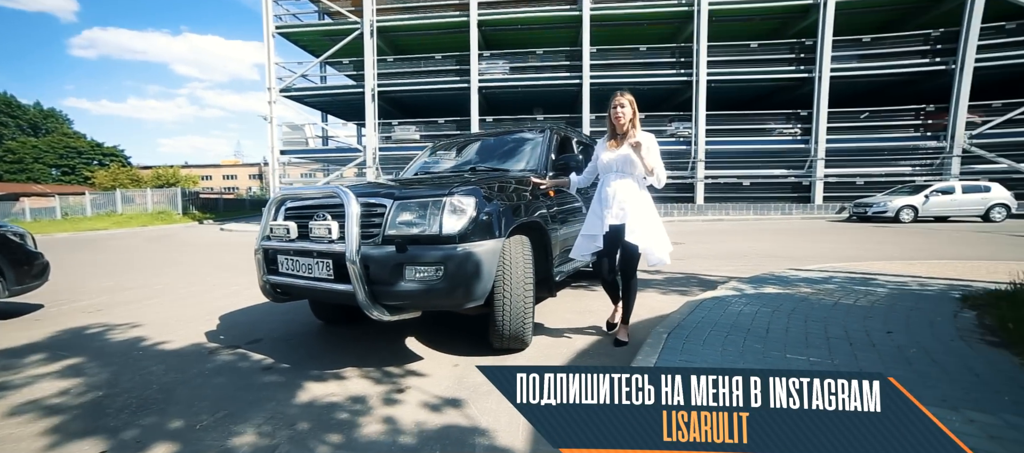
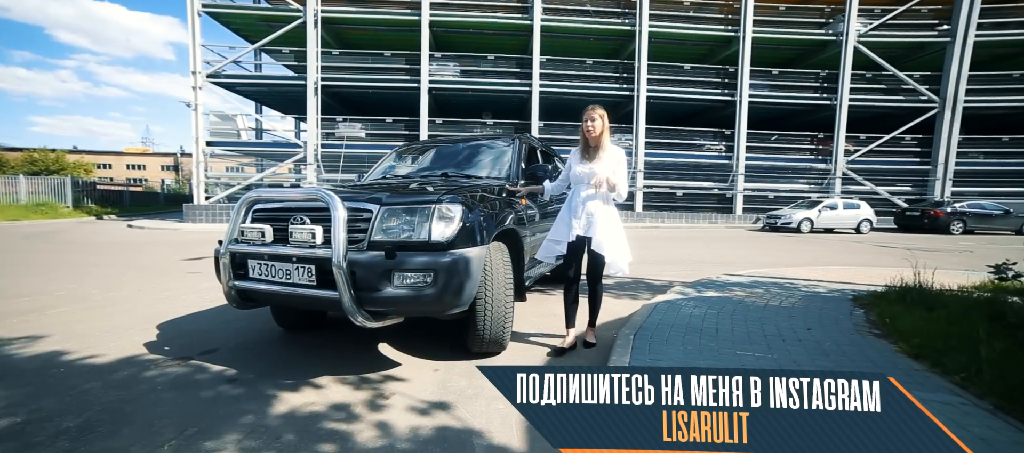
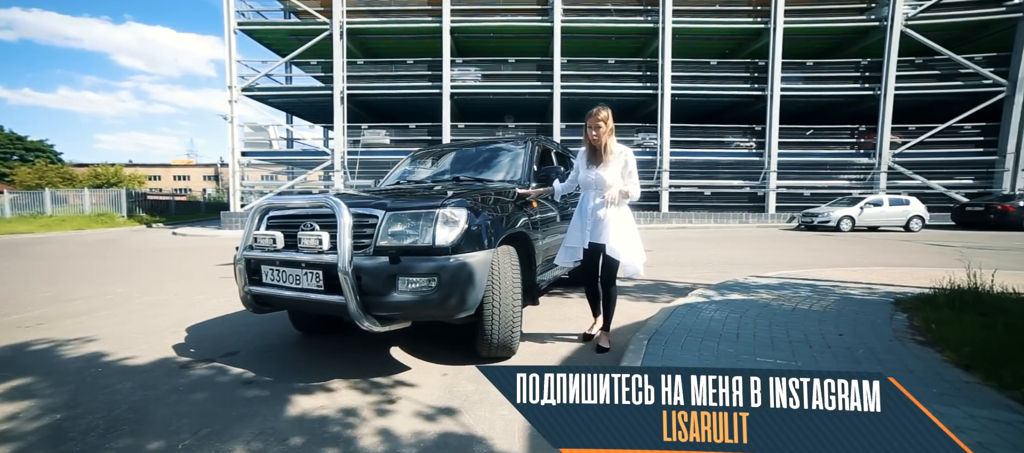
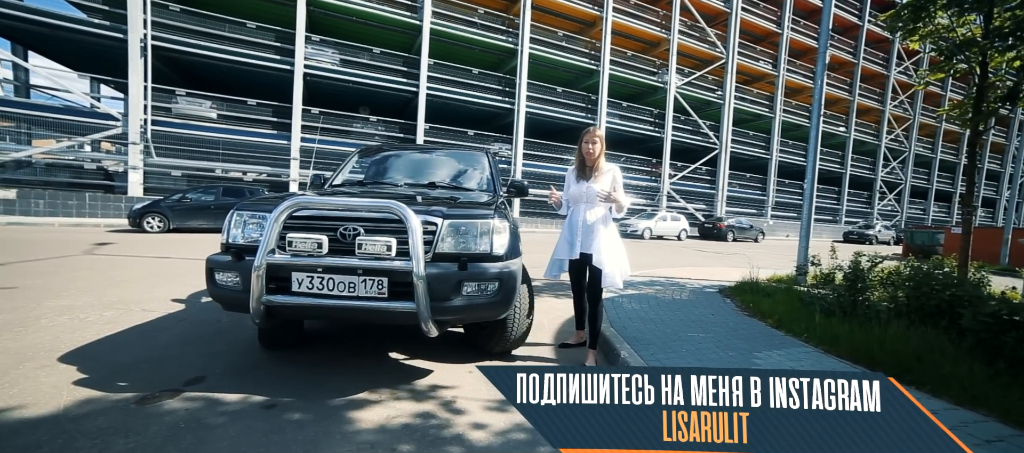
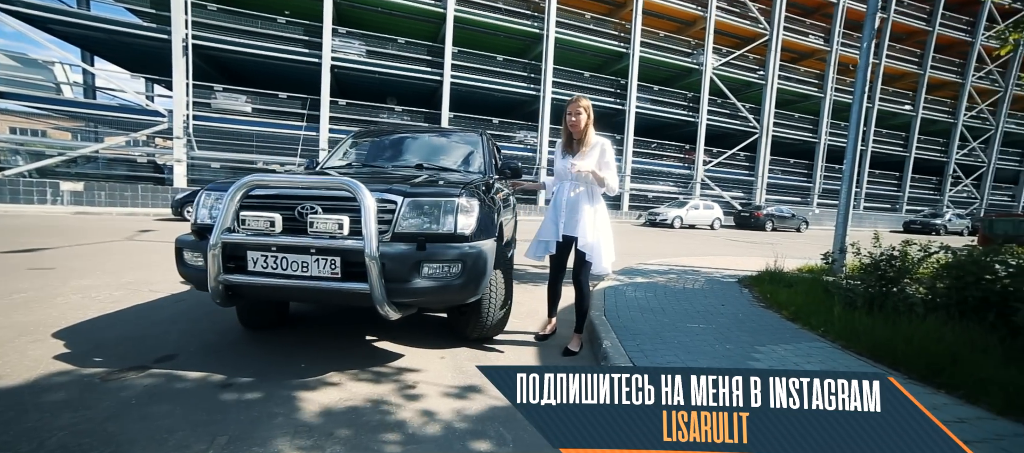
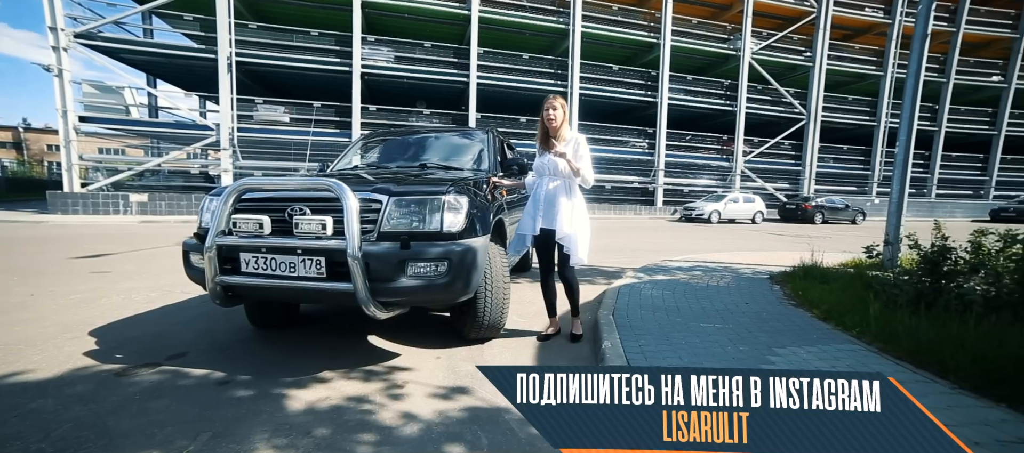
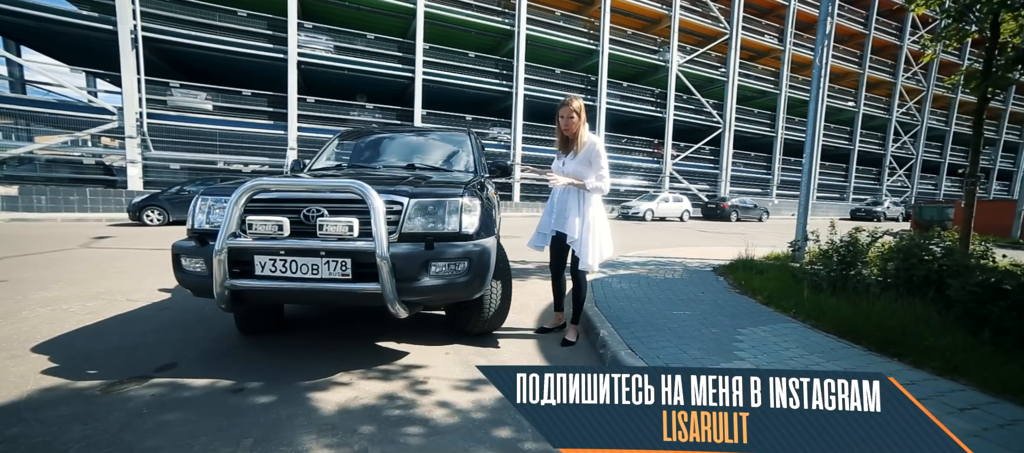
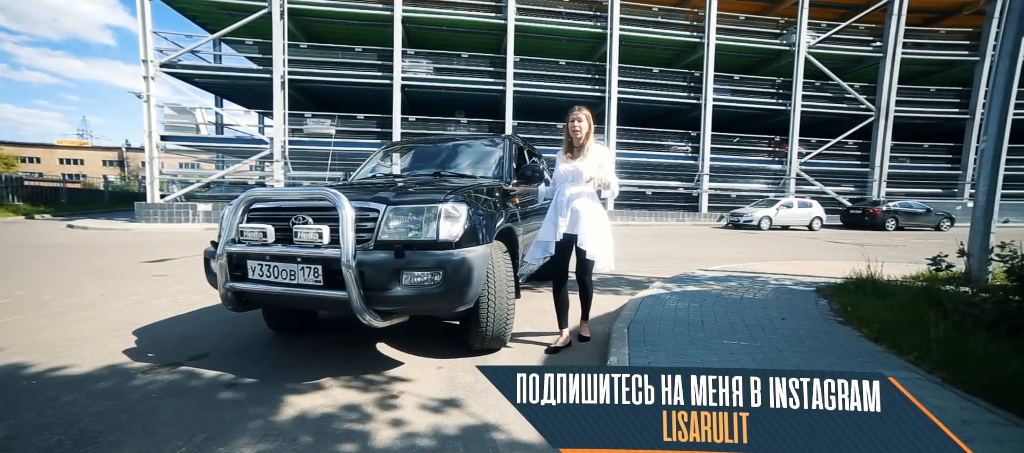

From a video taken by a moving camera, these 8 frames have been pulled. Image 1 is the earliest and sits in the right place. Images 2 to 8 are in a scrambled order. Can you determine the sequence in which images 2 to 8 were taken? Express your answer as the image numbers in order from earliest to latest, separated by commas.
3, 2, 8, 6, 5, 7, 4
